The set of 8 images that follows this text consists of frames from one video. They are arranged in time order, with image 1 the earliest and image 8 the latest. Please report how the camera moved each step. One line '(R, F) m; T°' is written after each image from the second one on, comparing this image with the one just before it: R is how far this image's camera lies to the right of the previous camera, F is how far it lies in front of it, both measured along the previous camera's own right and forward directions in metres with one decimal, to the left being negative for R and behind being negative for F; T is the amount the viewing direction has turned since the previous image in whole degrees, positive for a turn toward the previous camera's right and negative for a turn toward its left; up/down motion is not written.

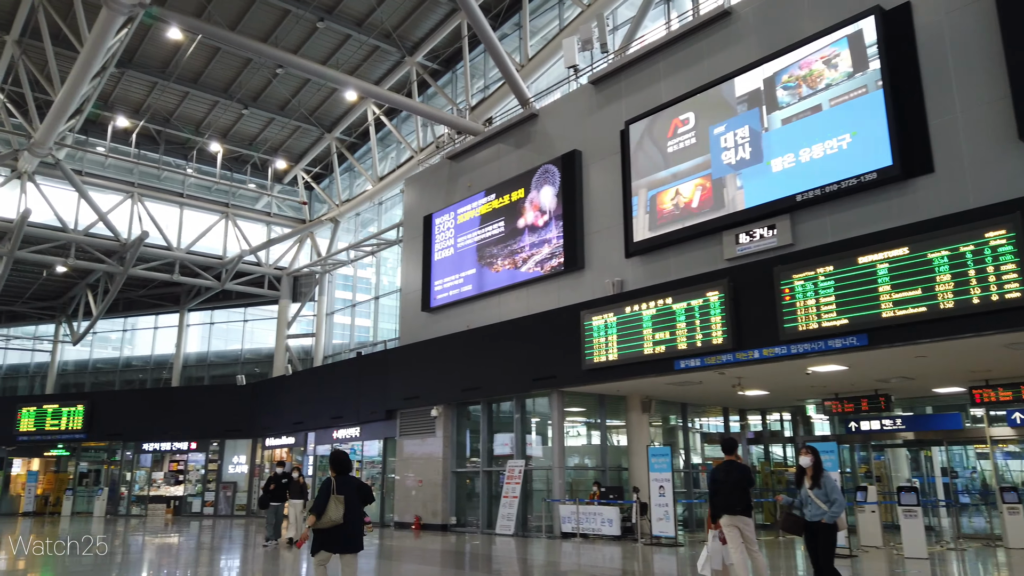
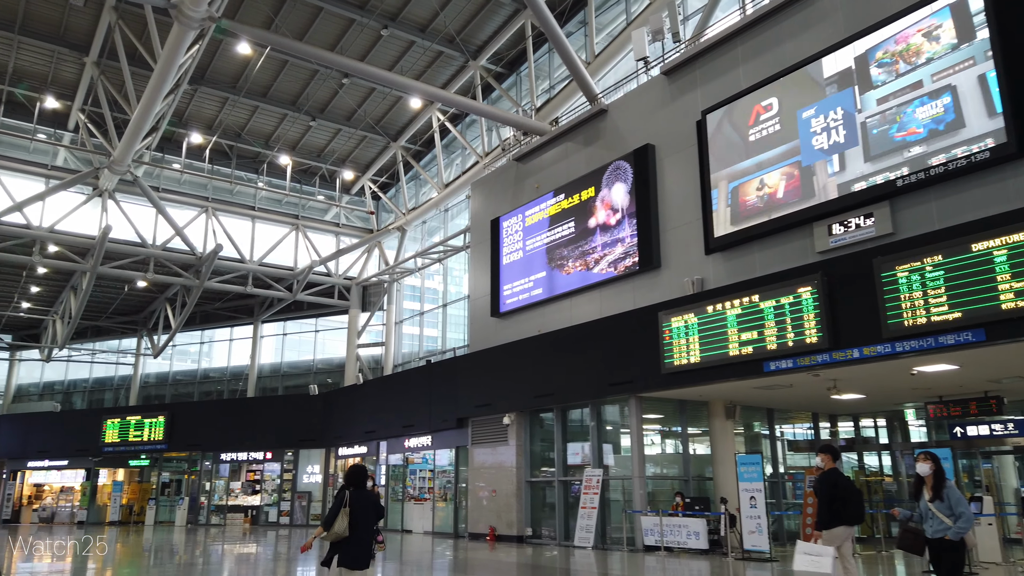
(-0.2, +0.5) m; -5°
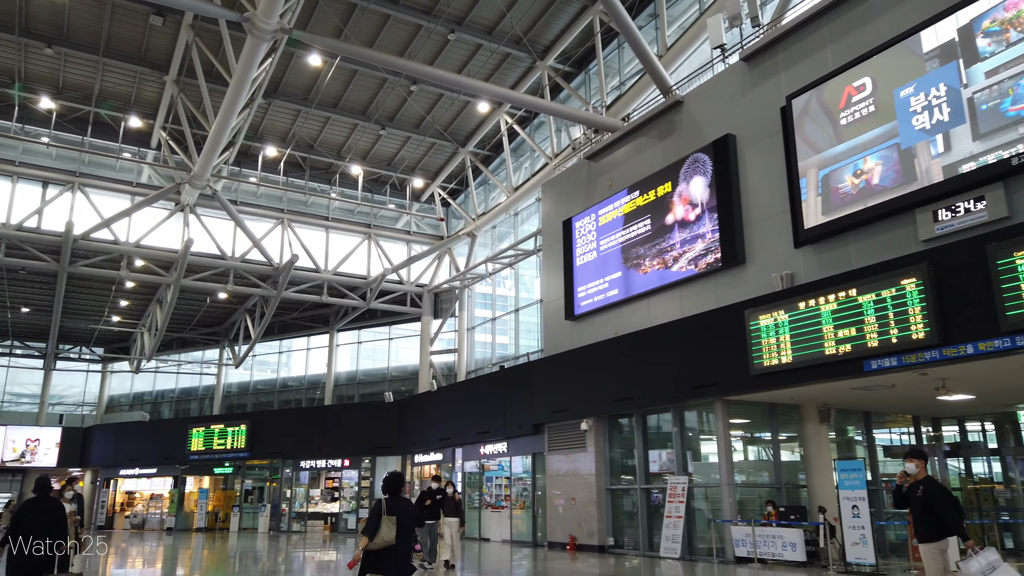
(-0.1, +0.4) m; -5°
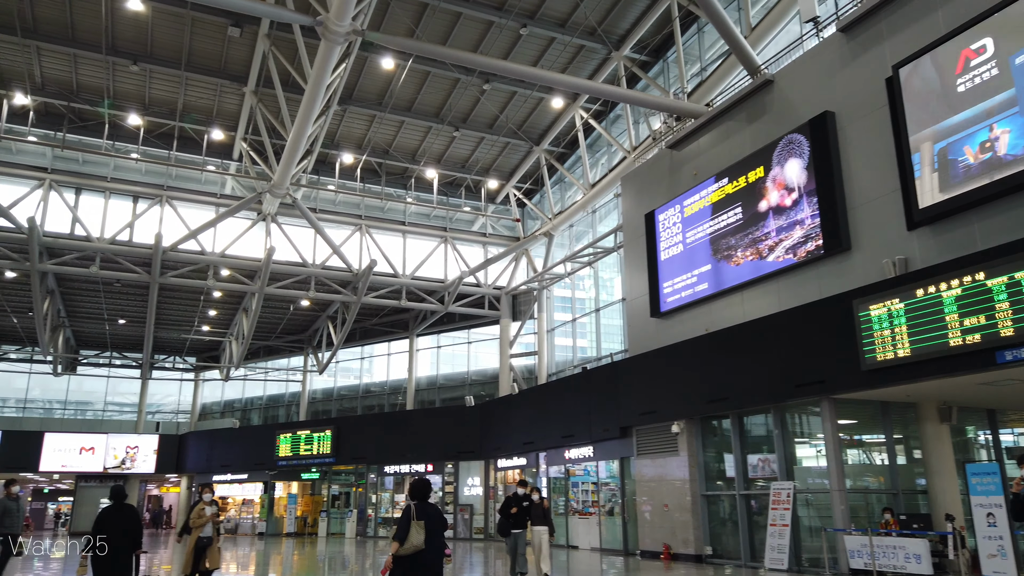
(-0.2, +0.5) m; -6°
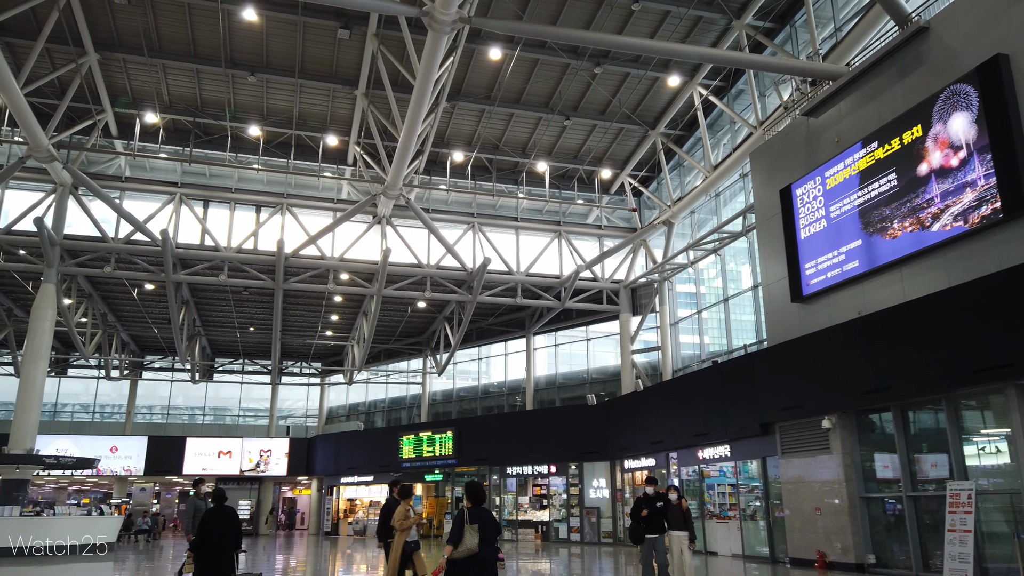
(-0.3, +0.8) m; -8°
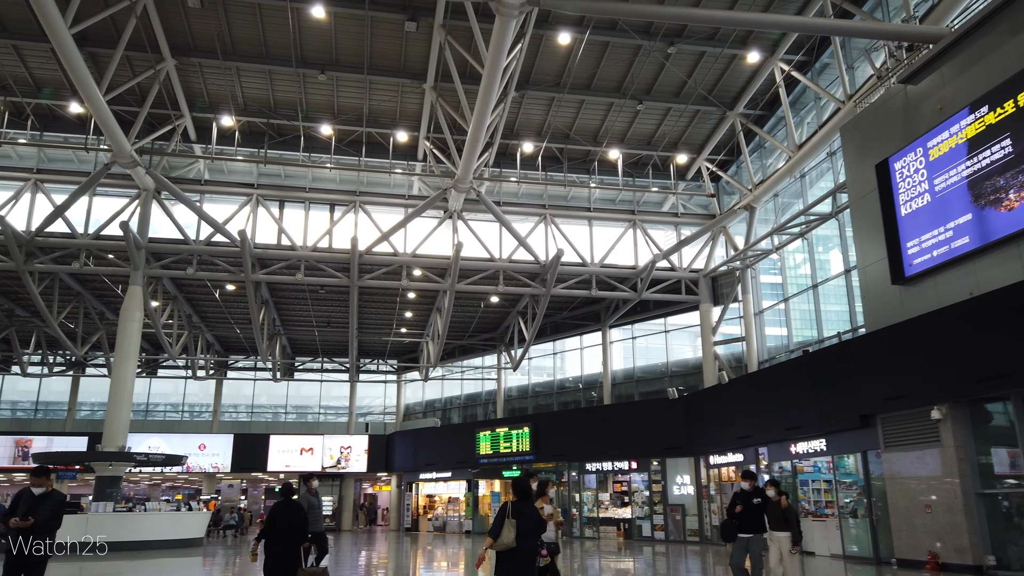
(-0.1, +0.4) m; -6°
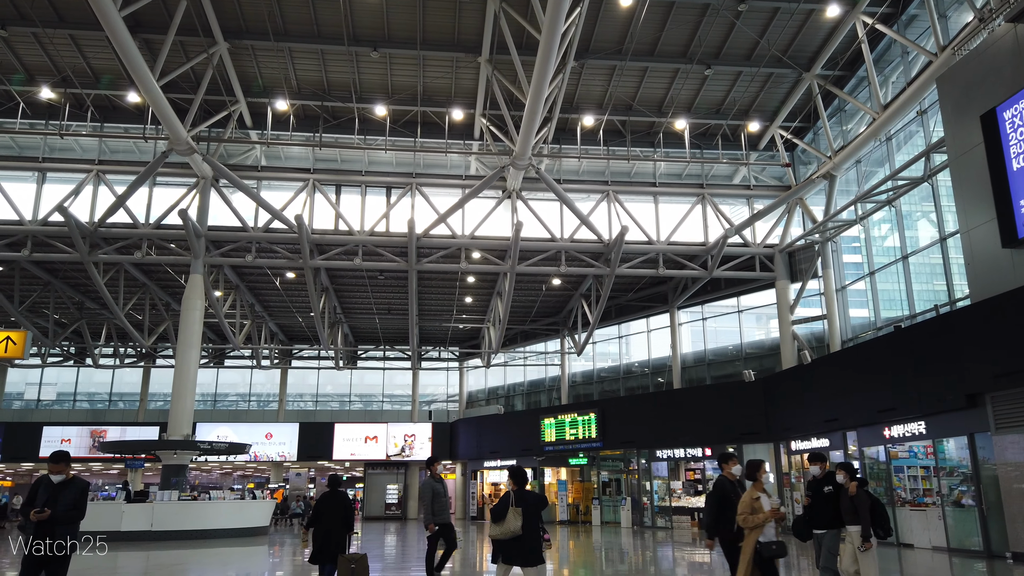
(-0.1, +0.8) m; -5°
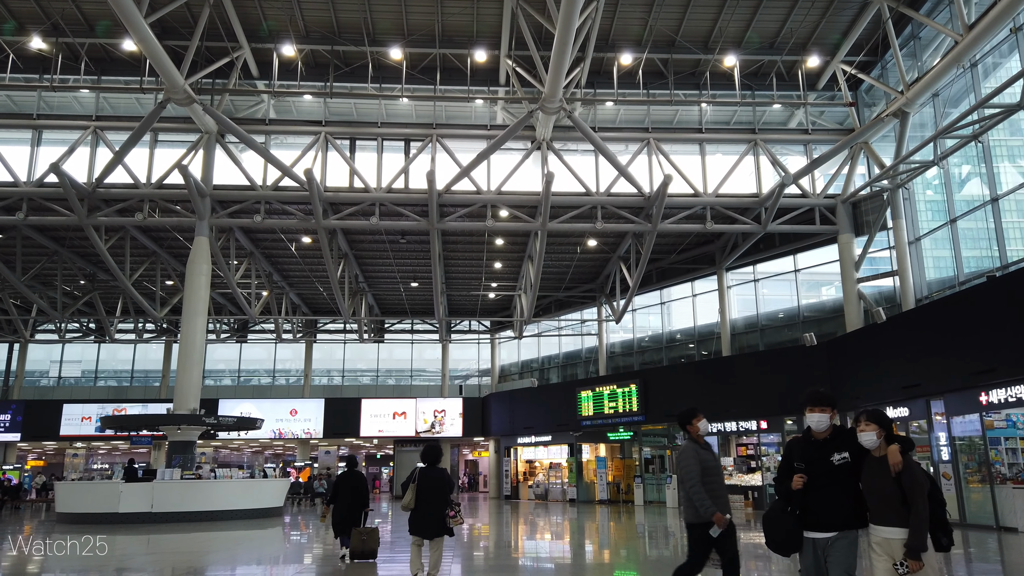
(+0.1, +1.8) m; -3°
